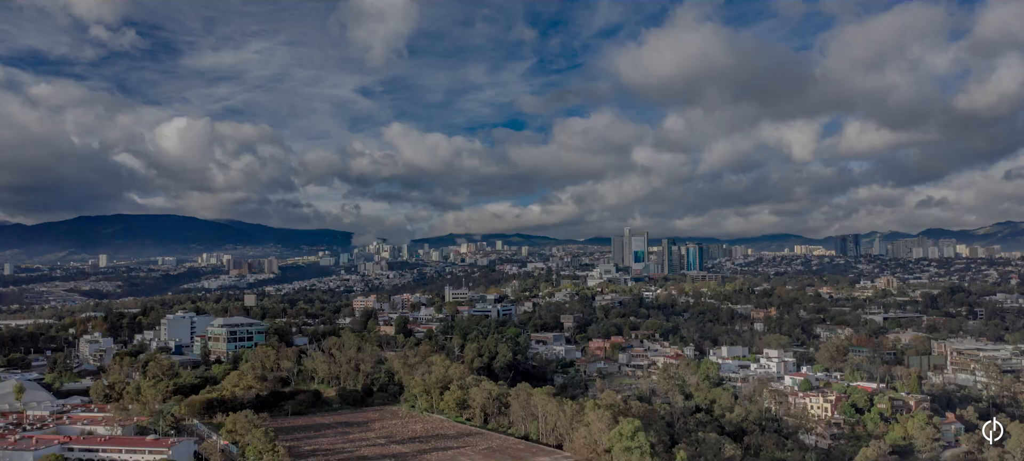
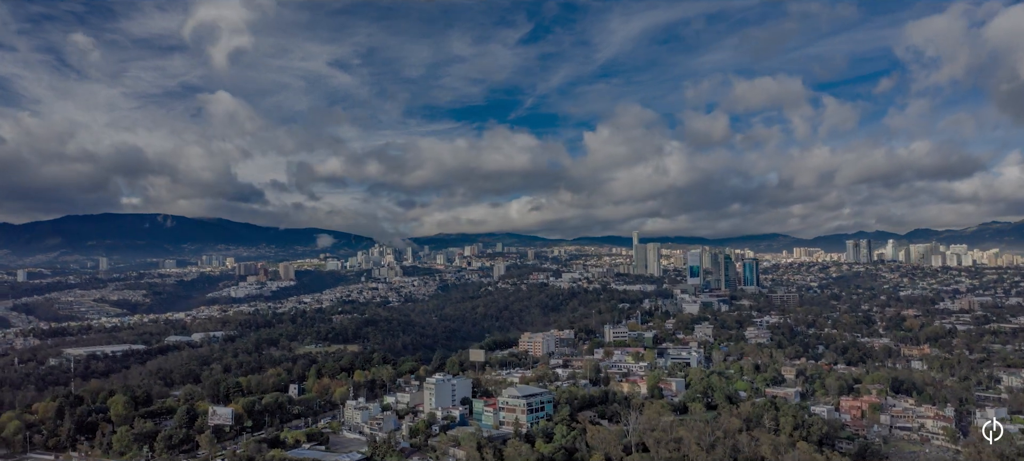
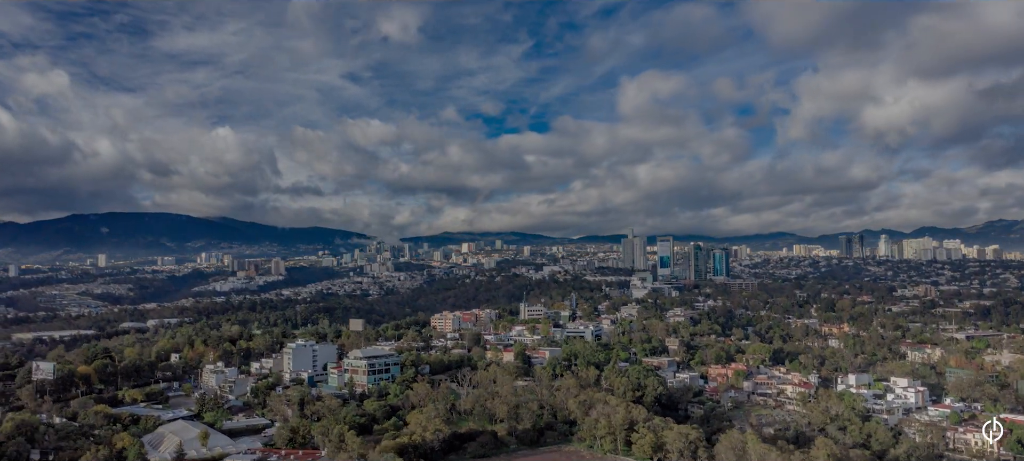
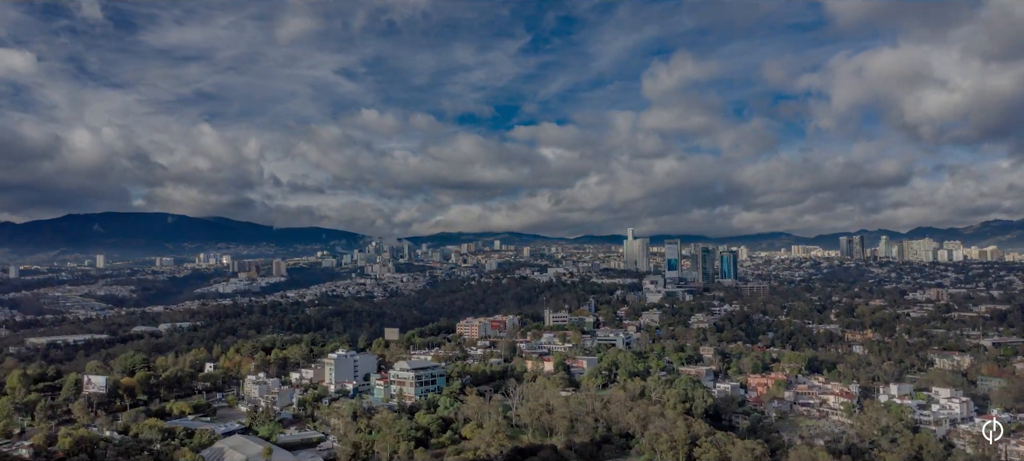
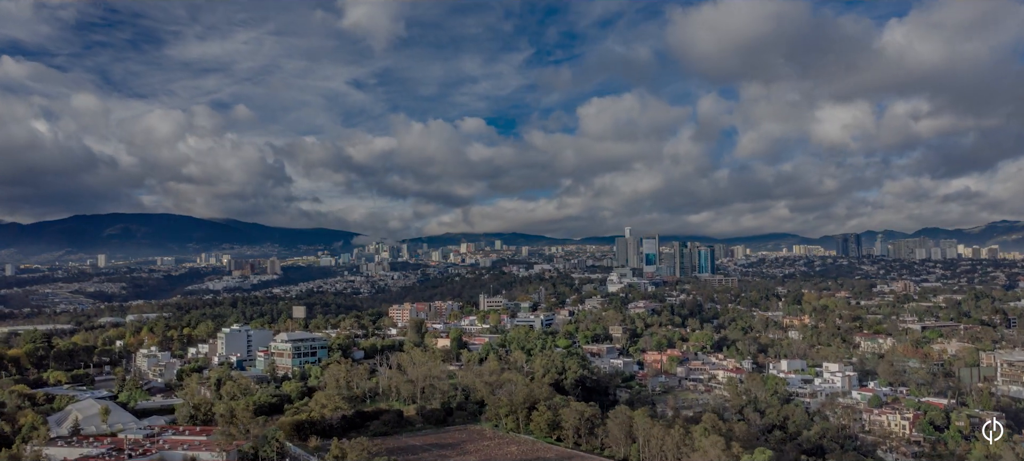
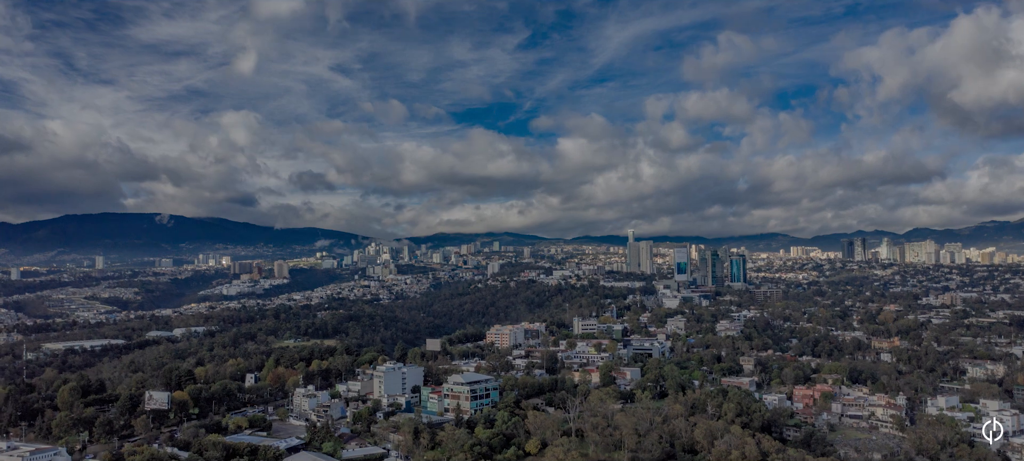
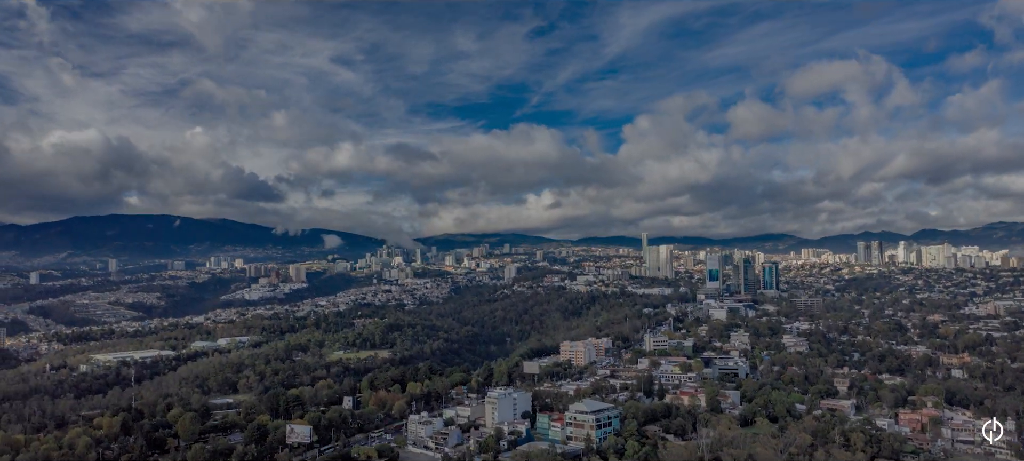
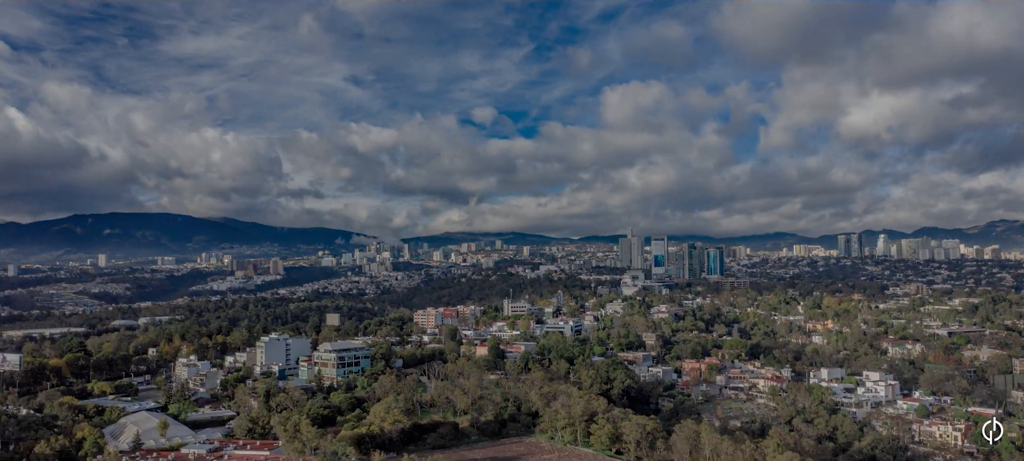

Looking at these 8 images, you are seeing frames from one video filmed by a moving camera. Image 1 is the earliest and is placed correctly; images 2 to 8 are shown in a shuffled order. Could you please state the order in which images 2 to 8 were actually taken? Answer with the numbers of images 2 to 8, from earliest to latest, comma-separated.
5, 8, 3, 4, 6, 2, 7
